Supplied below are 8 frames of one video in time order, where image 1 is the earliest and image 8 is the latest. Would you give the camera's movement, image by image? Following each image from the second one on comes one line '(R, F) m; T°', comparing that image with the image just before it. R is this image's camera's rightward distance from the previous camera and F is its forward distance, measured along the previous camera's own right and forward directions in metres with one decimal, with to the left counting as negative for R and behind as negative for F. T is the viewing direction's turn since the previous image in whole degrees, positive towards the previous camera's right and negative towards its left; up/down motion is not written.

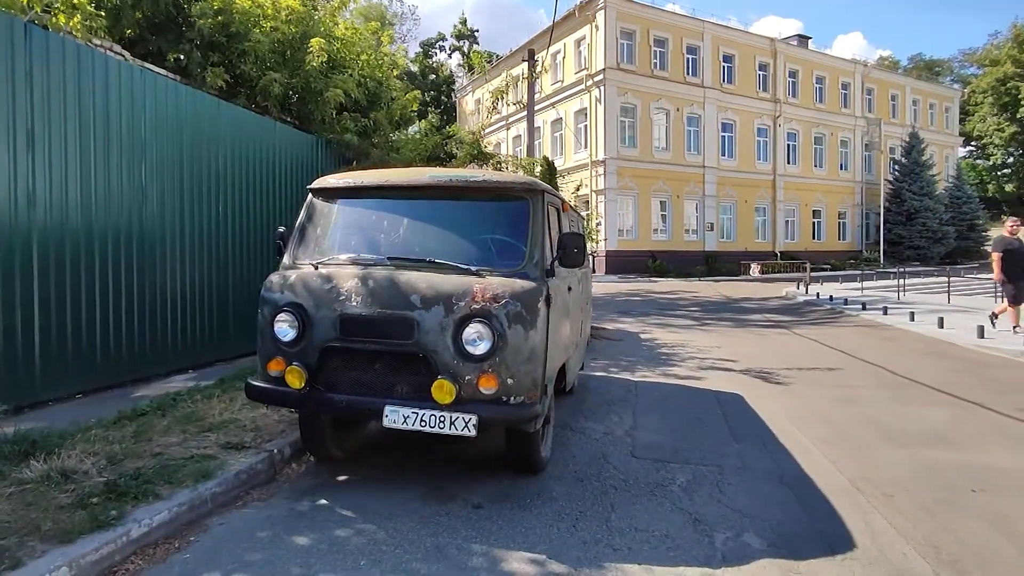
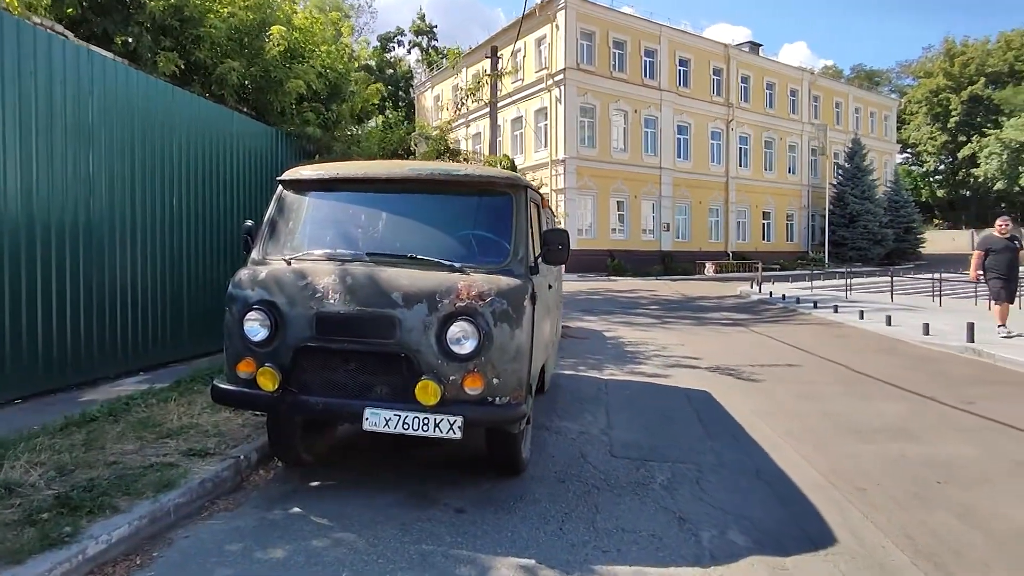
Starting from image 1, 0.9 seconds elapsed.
(-0.2, +0.1) m; +4°
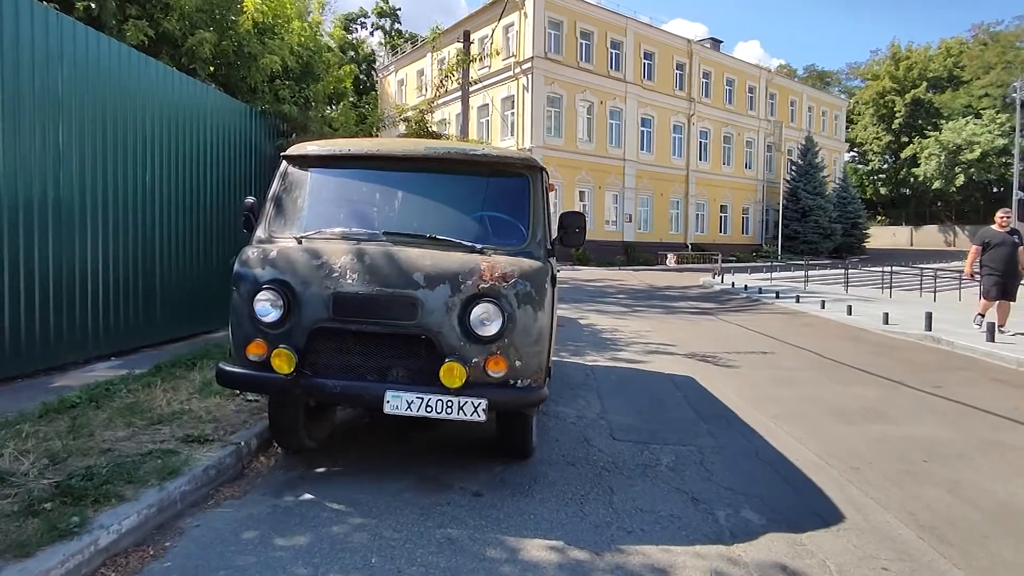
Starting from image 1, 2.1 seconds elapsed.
(-0.4, +0.1) m; +4°
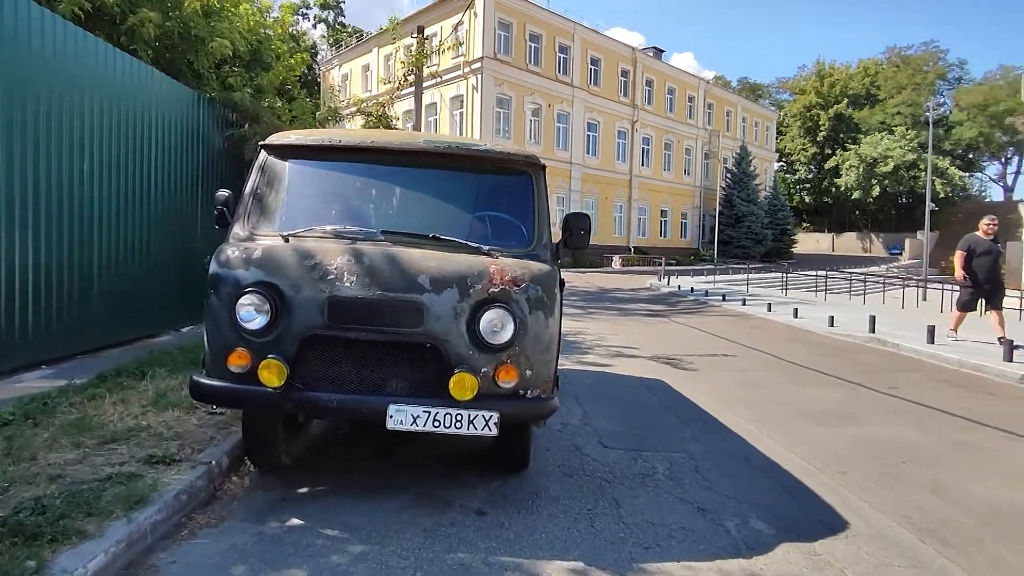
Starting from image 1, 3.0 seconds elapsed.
(-0.4, +0.3) m; +6°
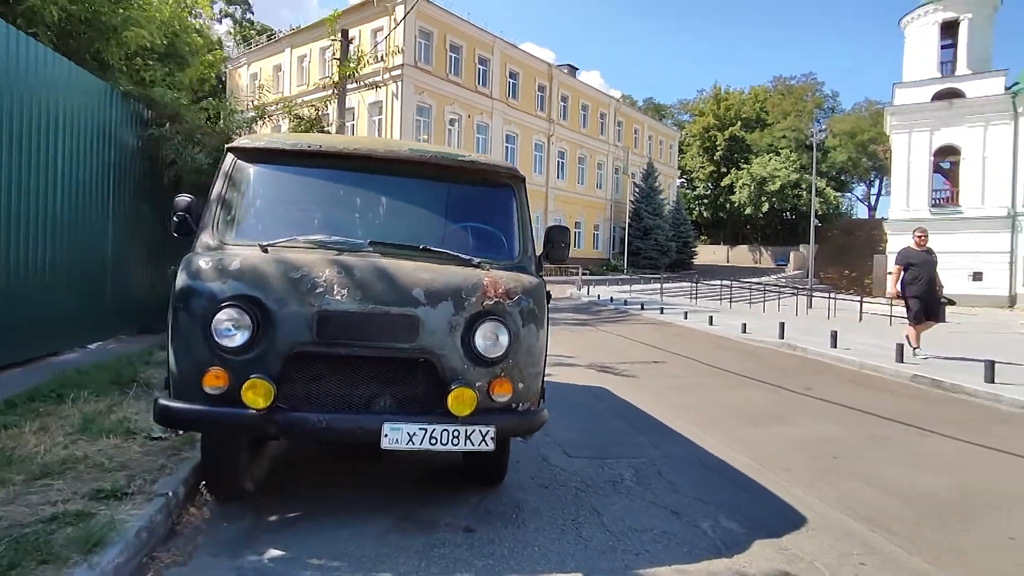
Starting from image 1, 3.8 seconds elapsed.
(-0.5, +0.1) m; +9°
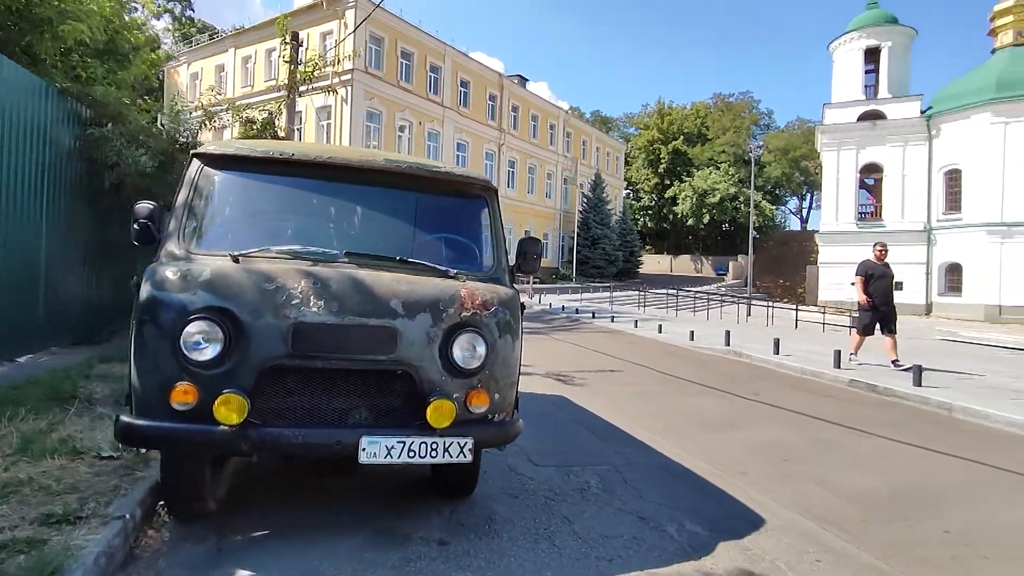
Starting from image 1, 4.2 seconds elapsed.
(-0.2, 0.0) m; +5°
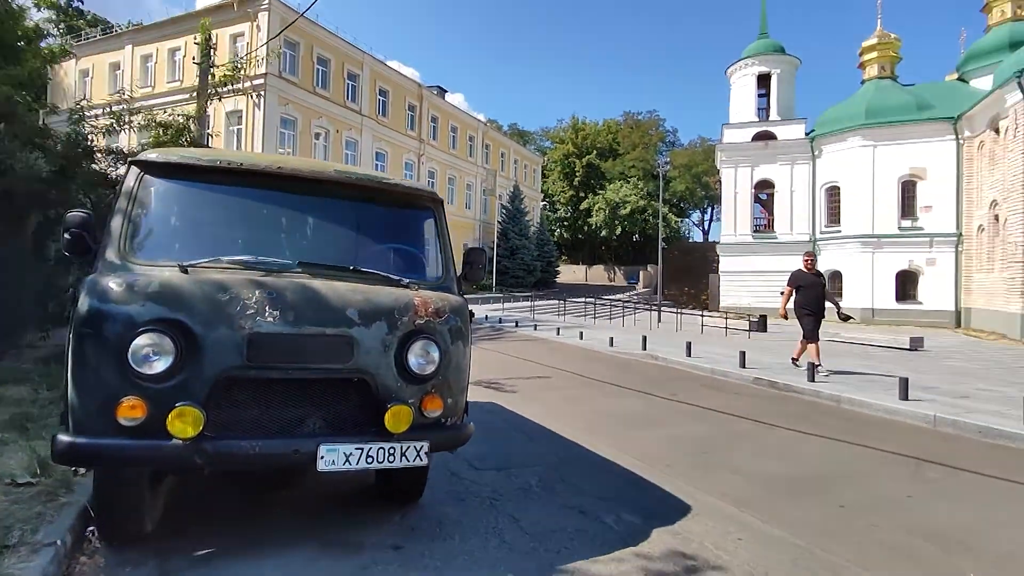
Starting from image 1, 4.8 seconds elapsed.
(-0.2, -0.2) m; +8°
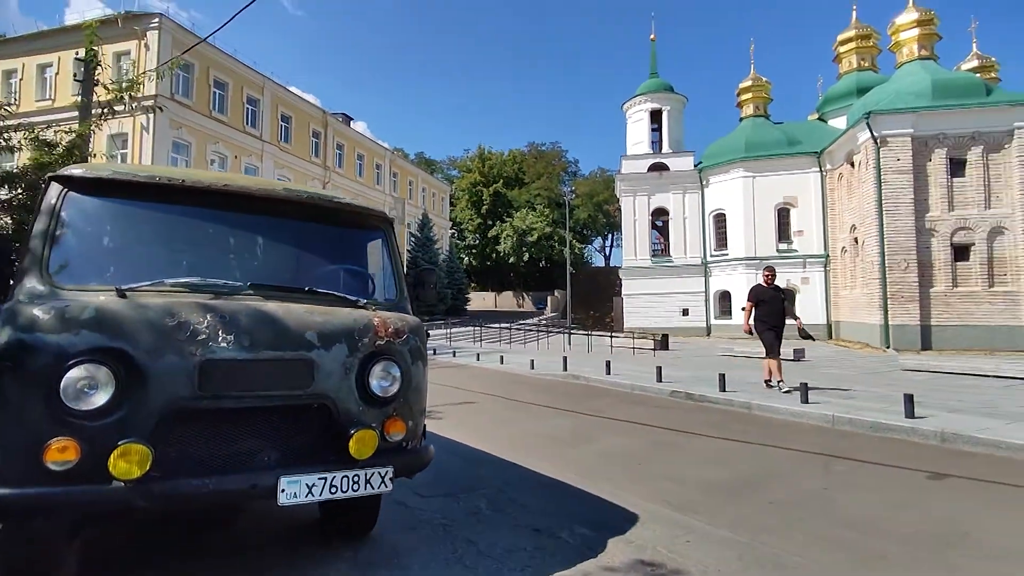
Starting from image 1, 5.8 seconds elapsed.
(-0.3, 0.0) m; +9°
